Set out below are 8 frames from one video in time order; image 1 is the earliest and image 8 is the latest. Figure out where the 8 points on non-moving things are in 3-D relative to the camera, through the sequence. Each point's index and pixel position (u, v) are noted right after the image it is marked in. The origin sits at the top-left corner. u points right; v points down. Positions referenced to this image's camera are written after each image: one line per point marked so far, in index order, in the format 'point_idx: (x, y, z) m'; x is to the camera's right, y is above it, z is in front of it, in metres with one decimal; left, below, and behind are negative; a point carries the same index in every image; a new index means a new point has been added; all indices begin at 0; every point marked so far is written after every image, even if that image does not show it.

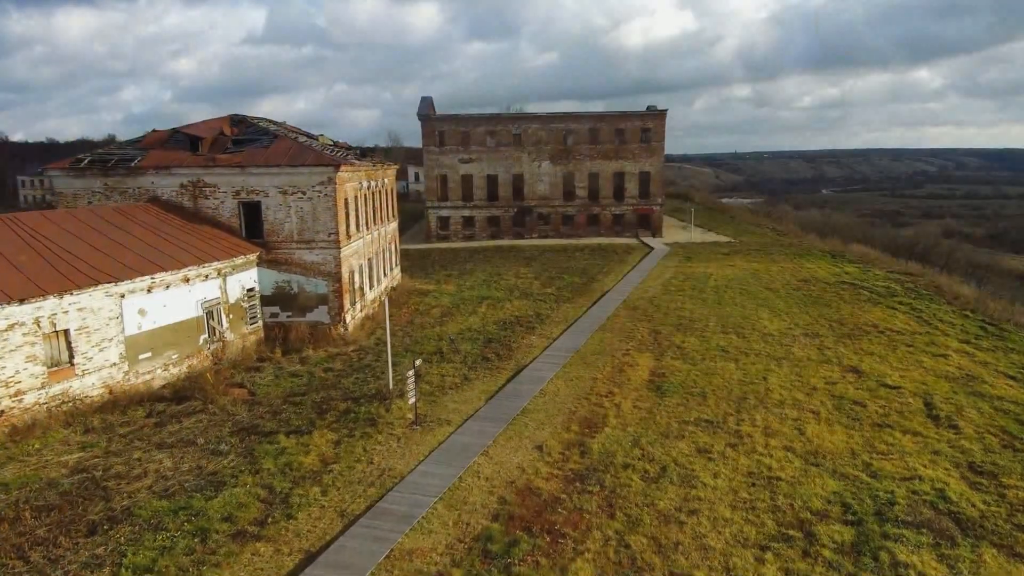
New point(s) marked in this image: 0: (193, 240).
0: (-6.1, +0.9, +13.1) m
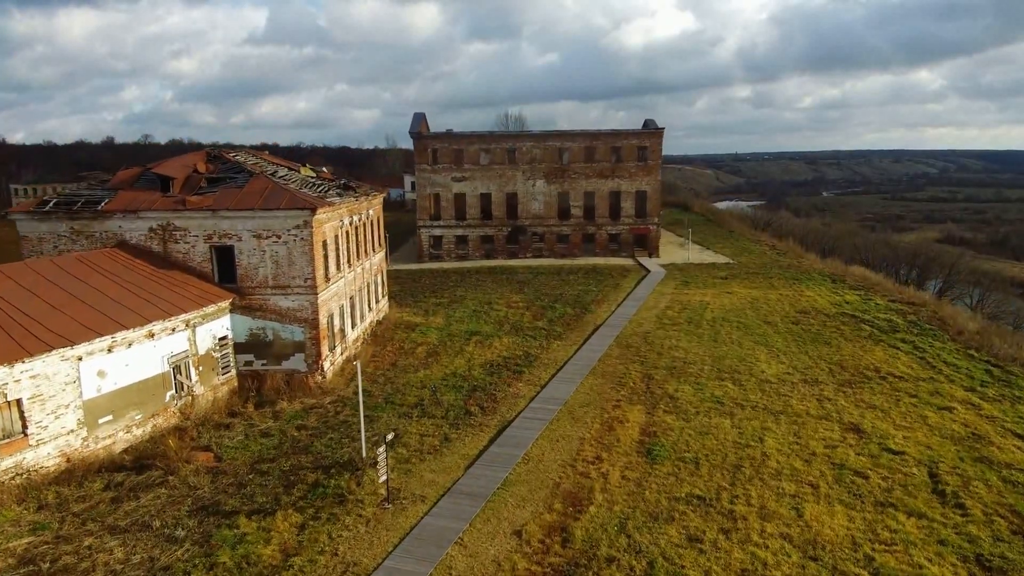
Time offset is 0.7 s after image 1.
0: (-6.4, 0.0, +12.5) m
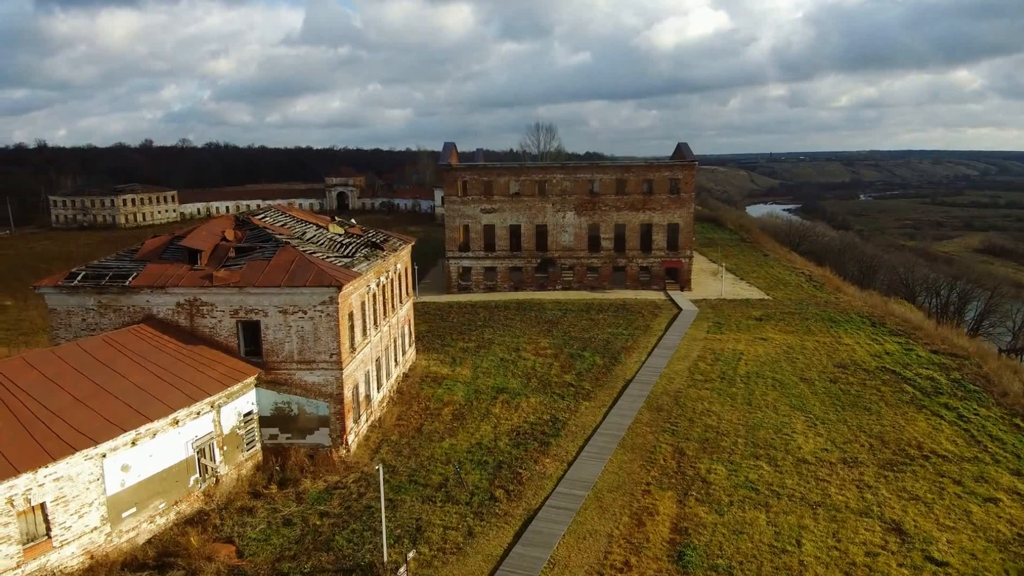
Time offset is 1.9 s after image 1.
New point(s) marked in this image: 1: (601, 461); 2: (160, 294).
0: (-5.9, -1.5, +12.4) m
1: (+1.9, -3.6, +14.3) m
2: (-6.9, -0.1, +13.4) m
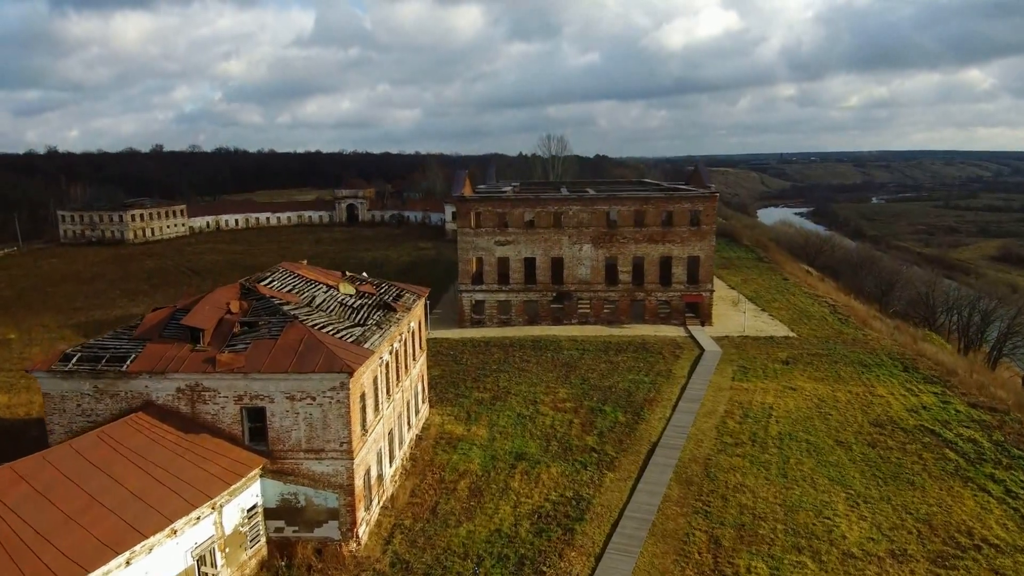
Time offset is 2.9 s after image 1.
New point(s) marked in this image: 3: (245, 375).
0: (-5.5, -3.1, +11.5) m
1: (+2.3, -5.2, +13.3) m
2: (-6.5, -1.7, +12.5) m
3: (-4.8, -1.6, +12.3) m
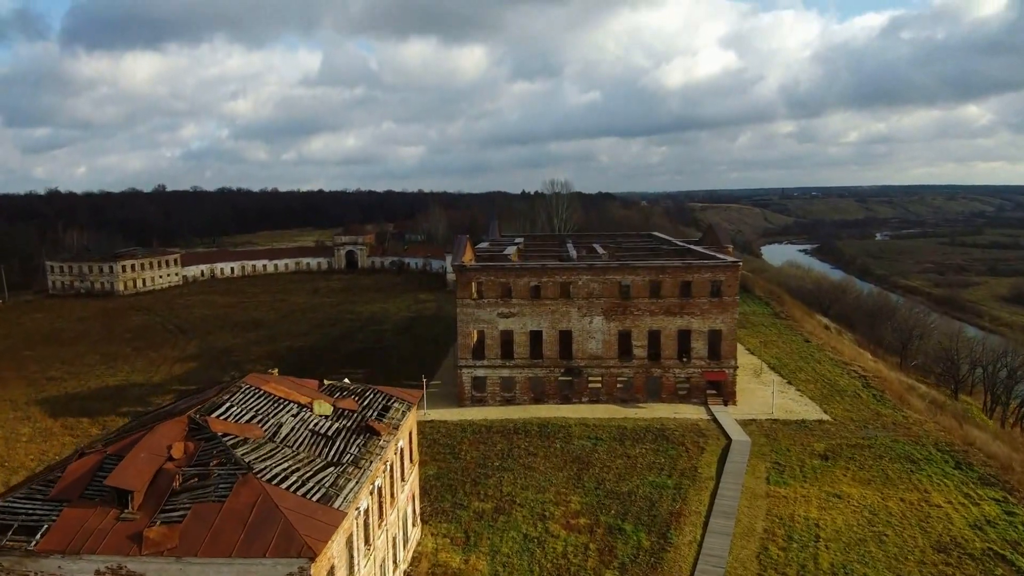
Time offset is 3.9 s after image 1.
0: (-5.4, -5.3, +8.8) m
1: (+2.4, -7.5, +10.4) m
2: (-6.4, -3.9, +9.8) m
3: (-4.7, -3.8, +9.6) m
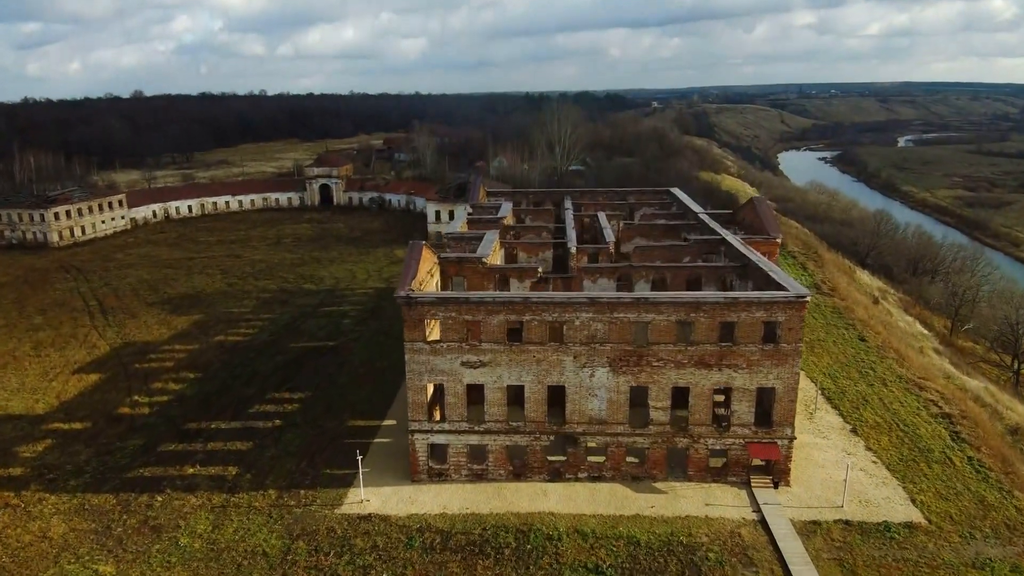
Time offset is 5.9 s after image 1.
0: (-6.5, -9.2, +1.5) m
1: (+1.4, -11.2, +3.4) m
2: (-7.4, -7.7, +2.3) m
3: (-5.8, -7.7, +2.1) m
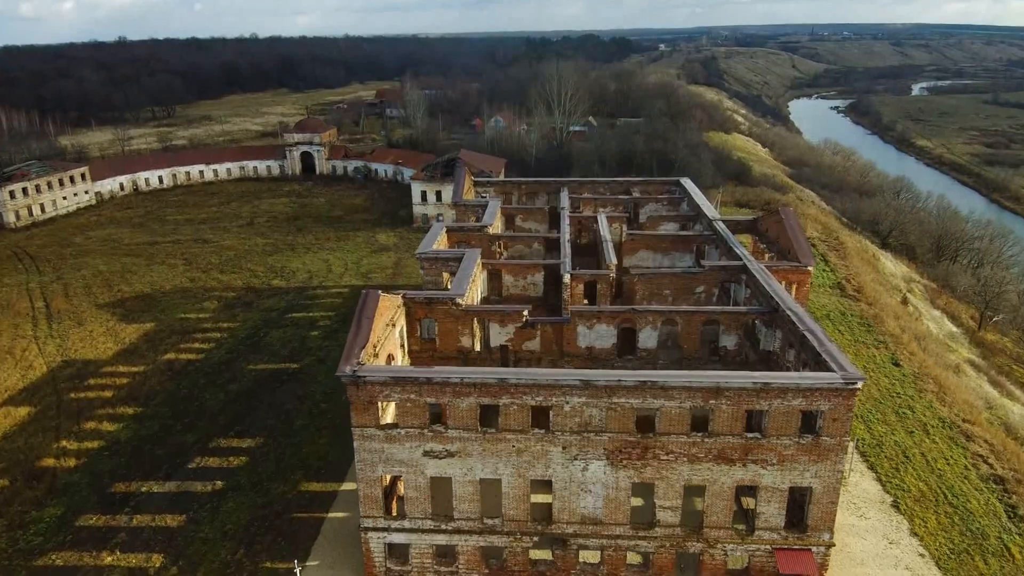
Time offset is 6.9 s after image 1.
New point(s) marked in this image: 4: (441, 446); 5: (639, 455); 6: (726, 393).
0: (-7.2, -12.4, -1.8) m
1: (+0.6, -14.3, +0.2) m
2: (-8.1, -10.9, -1.1) m
3: (-6.5, -10.8, -1.3) m
4: (-1.7, -3.8, +16.4) m
5: (+3.0, -4.0, +16.1) m
6: (+4.8, -2.4, +15.4) m
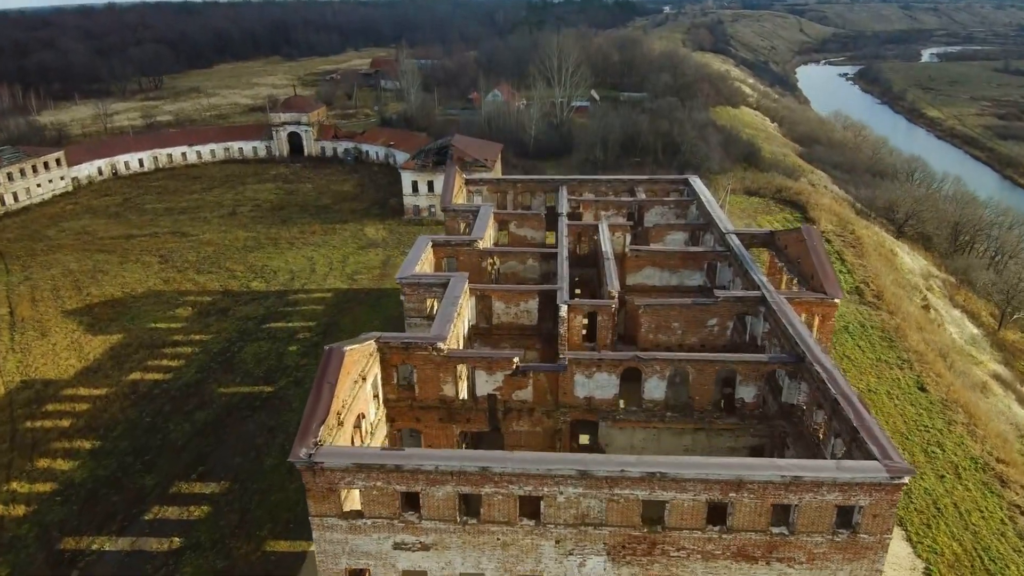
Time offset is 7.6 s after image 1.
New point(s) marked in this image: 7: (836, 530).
0: (-7.5, -14.7, -3.7) m
1: (+0.3, -16.4, -1.6) m
2: (-8.5, -13.1, -3.0) m
3: (-6.8, -13.1, -3.3) m
4: (-2.0, -5.2, +14.1) m
5: (+2.7, -5.4, +13.8) m
6: (+4.5, -3.9, +13.0) m
7: (+6.4, -4.9, +13.5) m
